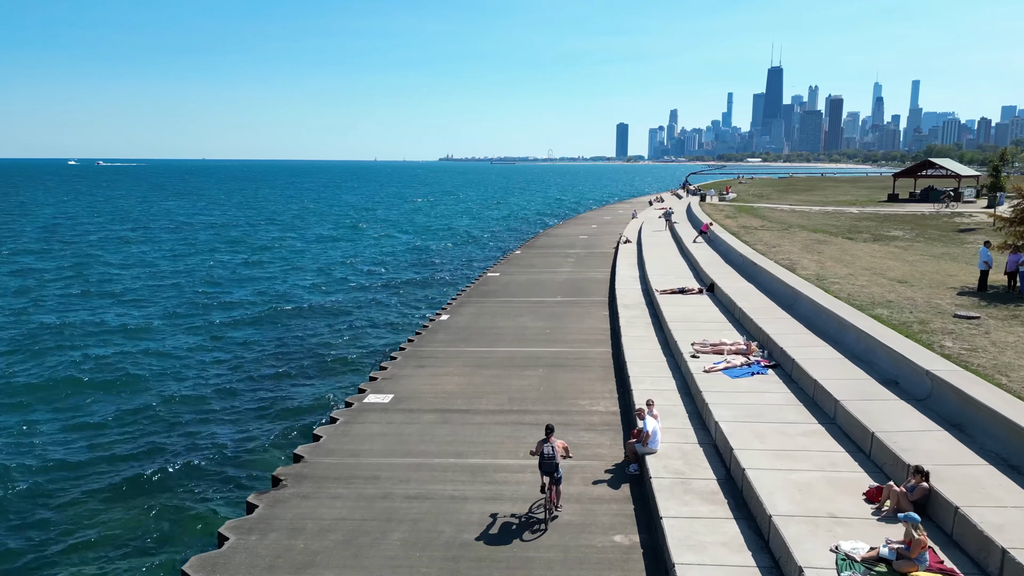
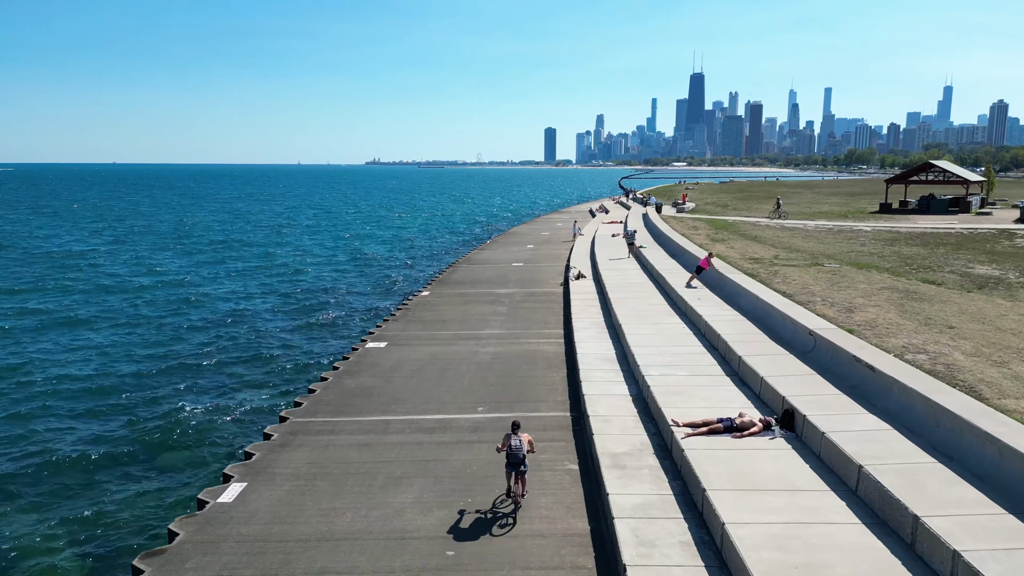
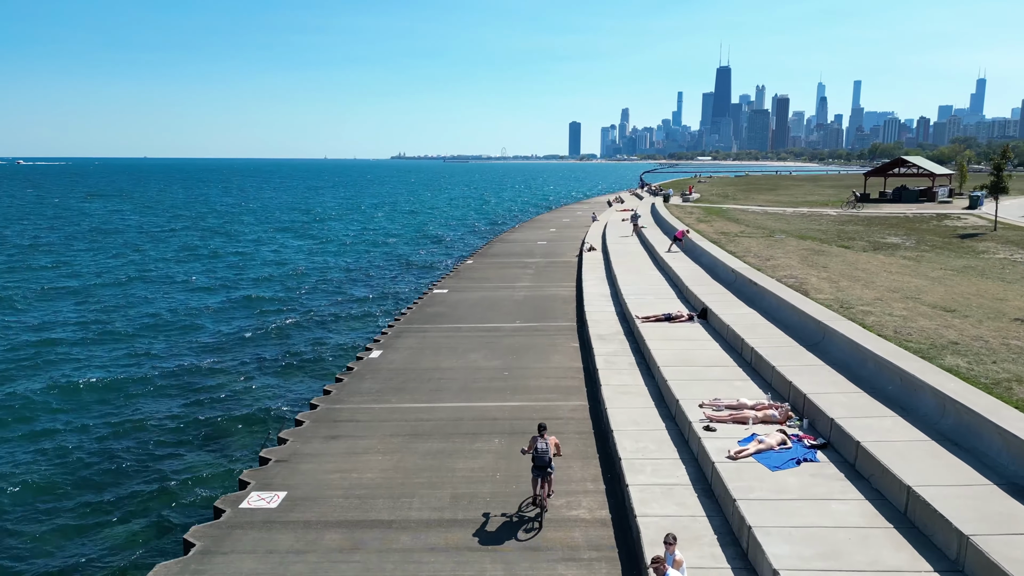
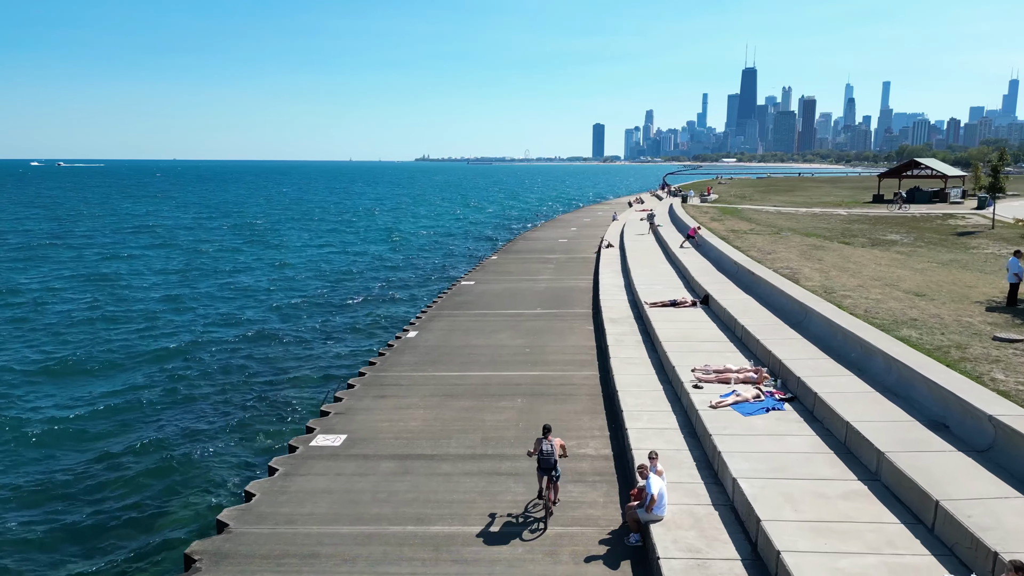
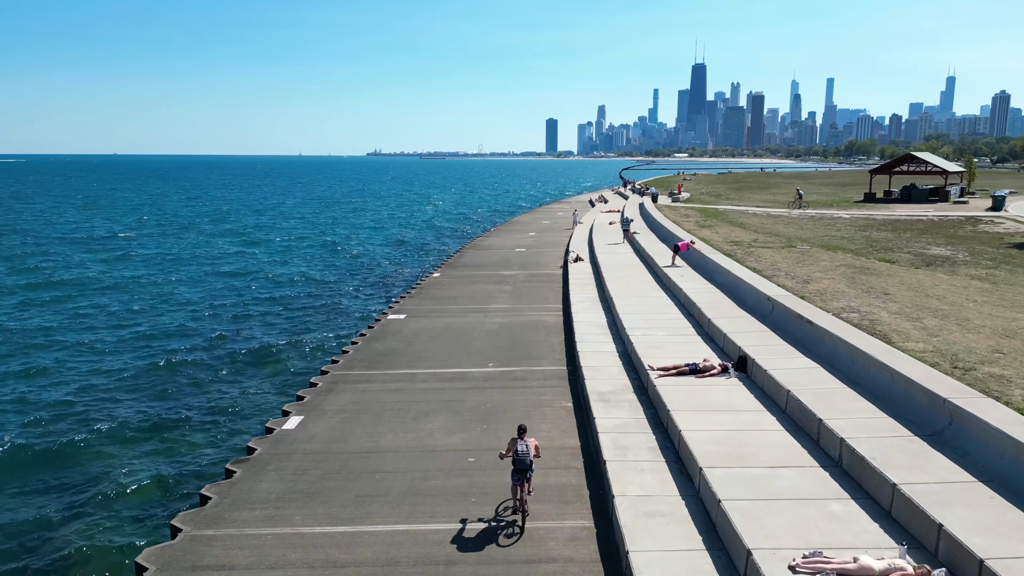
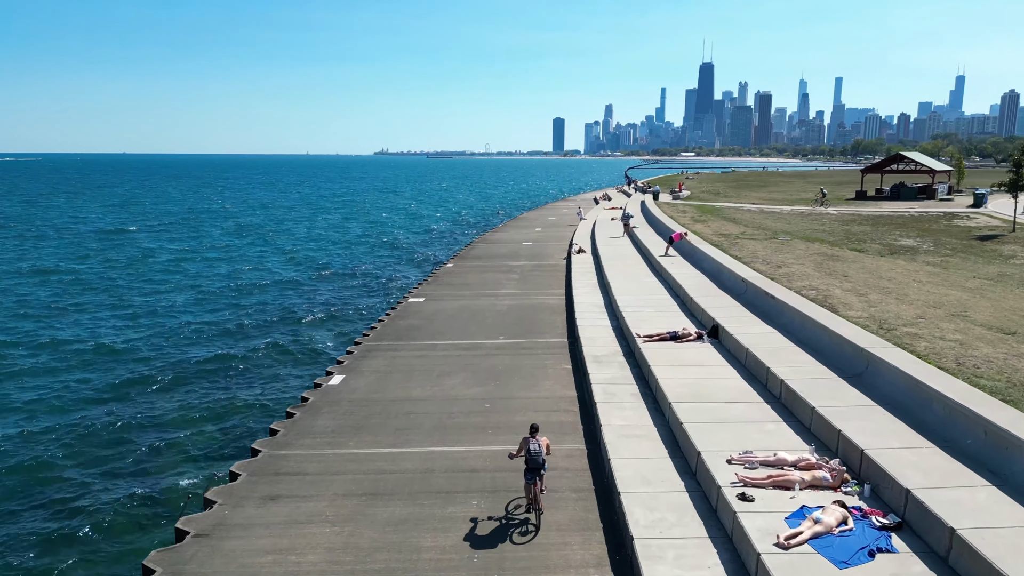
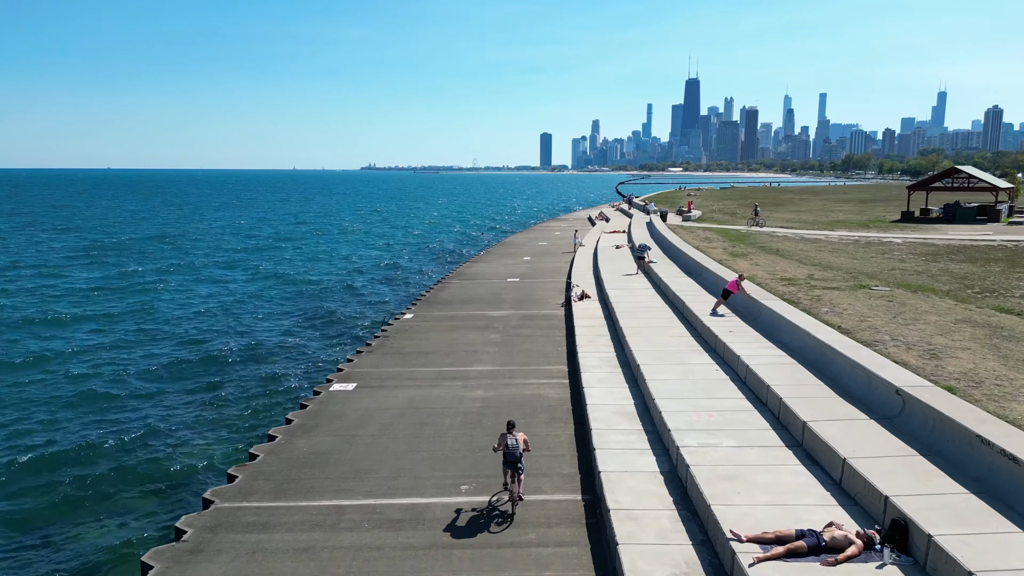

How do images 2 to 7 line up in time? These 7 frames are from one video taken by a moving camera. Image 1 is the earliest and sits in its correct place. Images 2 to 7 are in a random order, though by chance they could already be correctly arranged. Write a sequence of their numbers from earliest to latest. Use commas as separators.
4, 3, 6, 5, 2, 7
